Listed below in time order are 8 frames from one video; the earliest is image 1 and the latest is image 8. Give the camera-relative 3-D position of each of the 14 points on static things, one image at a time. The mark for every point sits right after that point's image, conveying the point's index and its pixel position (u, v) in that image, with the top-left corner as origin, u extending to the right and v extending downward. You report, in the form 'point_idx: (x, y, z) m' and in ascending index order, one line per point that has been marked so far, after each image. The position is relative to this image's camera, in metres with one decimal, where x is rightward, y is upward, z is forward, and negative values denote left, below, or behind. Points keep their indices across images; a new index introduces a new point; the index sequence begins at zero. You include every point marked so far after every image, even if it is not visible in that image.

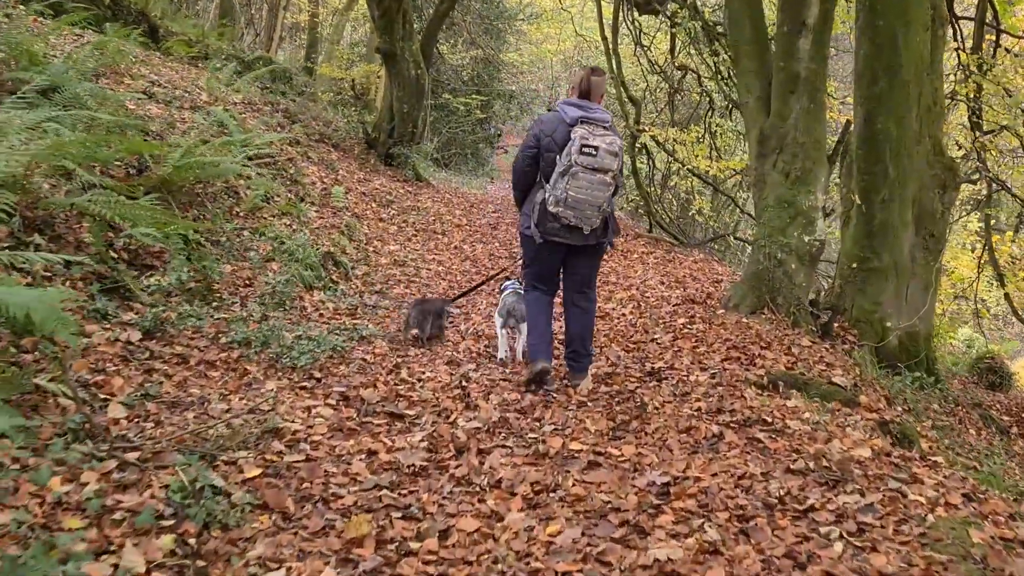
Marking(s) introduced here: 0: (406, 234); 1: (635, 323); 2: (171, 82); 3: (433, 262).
0: (-1.5, +0.7, +13.6) m
1: (+1.0, -0.3, +7.6) m
2: (-4.5, +2.8, +13.1) m
3: (-1.0, +0.3, +12.1) m
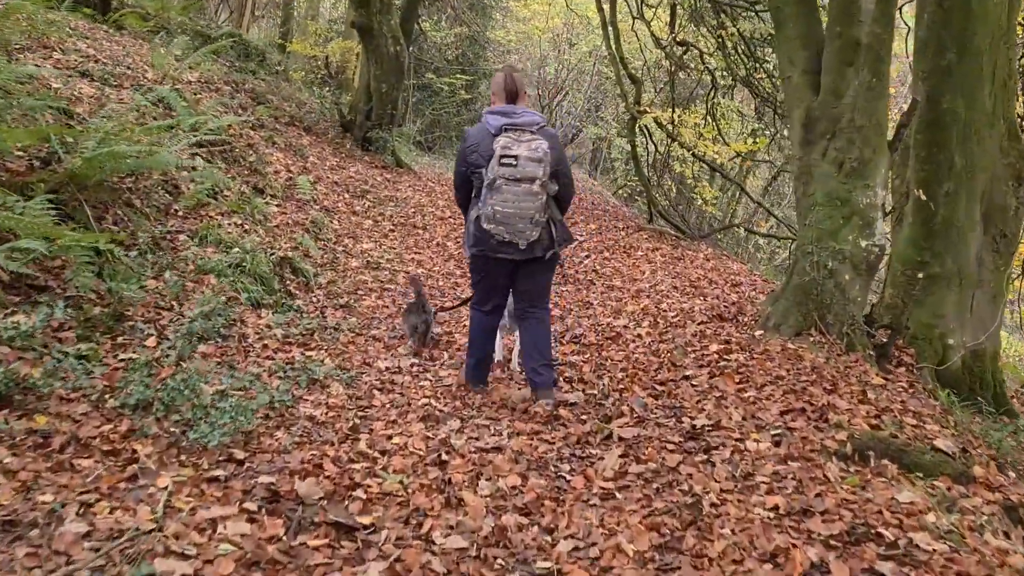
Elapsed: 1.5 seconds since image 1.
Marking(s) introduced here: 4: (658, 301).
0: (-1.6, +0.7, +12.1) m
1: (+0.9, -0.4, +6.2) m
2: (-4.7, +2.7, +11.5) m
3: (-1.1, +0.2, +10.6) m
4: (+1.3, -0.1, +8.4) m
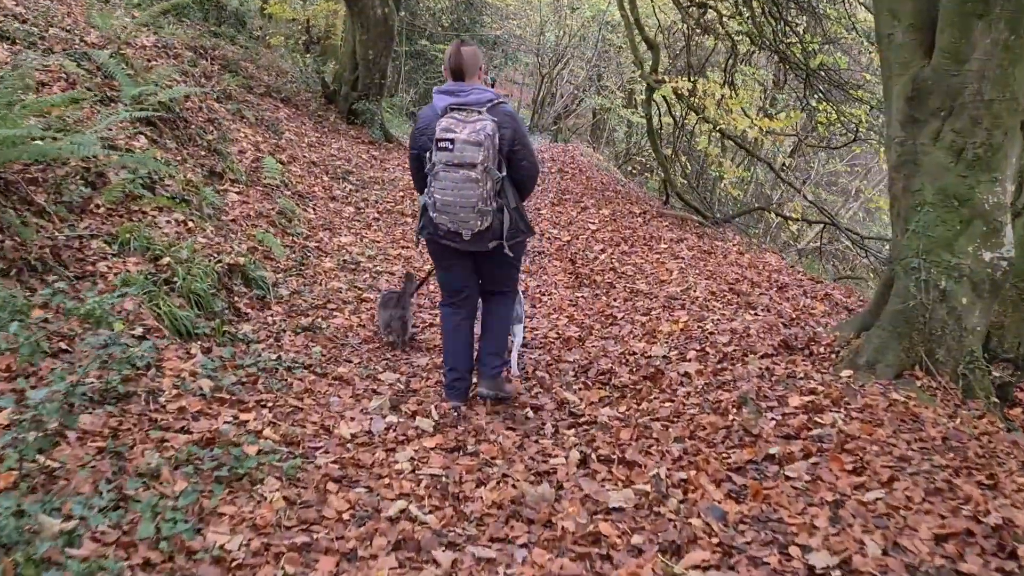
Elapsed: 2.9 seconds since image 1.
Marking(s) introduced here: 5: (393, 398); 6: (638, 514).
0: (-1.6, +0.7, +10.5) m
1: (+1.0, -0.5, +4.6) m
2: (-4.6, +2.7, +9.8) m
3: (-1.1, +0.2, +9.0) m
4: (+1.3, -0.2, +6.8) m
5: (-0.6, -0.6, +4.9) m
6: (+0.4, -0.8, +3.4) m
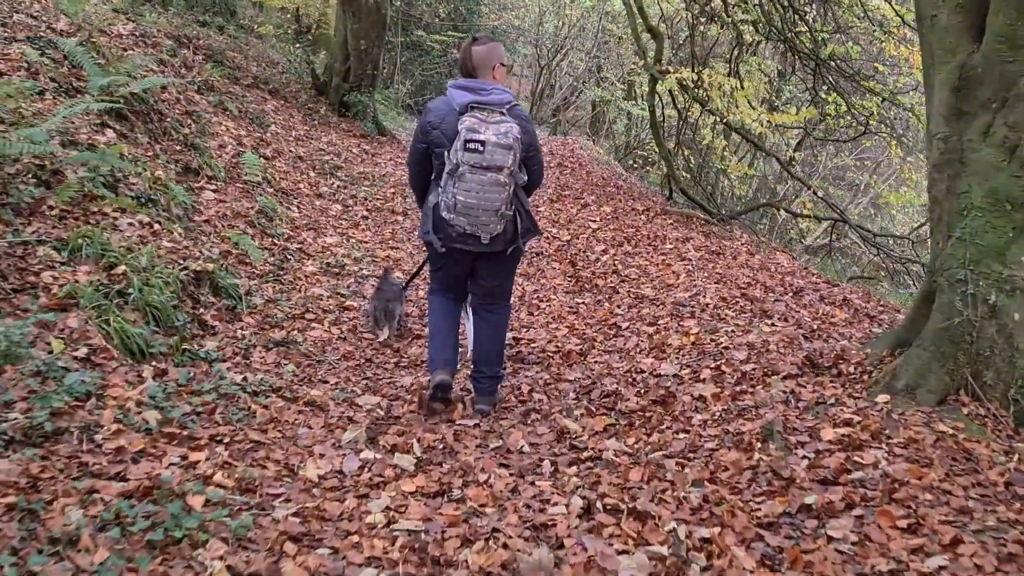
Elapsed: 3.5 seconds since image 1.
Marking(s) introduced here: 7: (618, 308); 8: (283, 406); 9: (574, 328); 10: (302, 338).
0: (-1.6, +0.7, +9.9) m
1: (+0.9, -0.6, +4.1) m
2: (-4.7, +2.7, +9.2) m
3: (-1.1, +0.2, +8.5) m
4: (+1.3, -0.2, +6.2) m
5: (-0.6, -0.6, +4.3) m
6: (+0.4, -0.9, +2.8) m
7: (+0.8, -0.2, +7.4) m
8: (-1.0, -0.5, +4.5) m
9: (+0.4, -0.3, +6.7) m
10: (-1.2, -0.3, +5.8) m
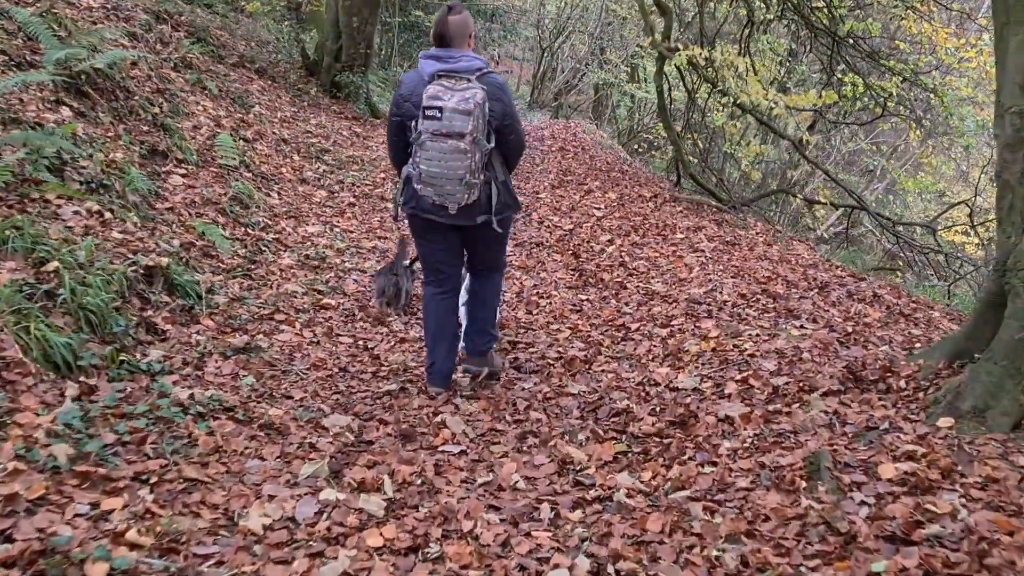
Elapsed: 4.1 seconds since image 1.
0: (-1.6, +0.8, +9.2) m
1: (+0.9, -0.6, +3.4) m
2: (-4.7, +2.7, +8.5) m
3: (-1.1, +0.2, +7.8) m
4: (+1.2, -0.2, +5.5) m
5: (-0.7, -0.6, +3.6) m
6: (+0.4, -0.9, +2.1) m
7: (+0.8, -0.1, +6.6) m
8: (-1.1, -0.5, +3.8) m
9: (+0.4, -0.3, +6.0) m
10: (-1.3, -0.3, +5.0) m
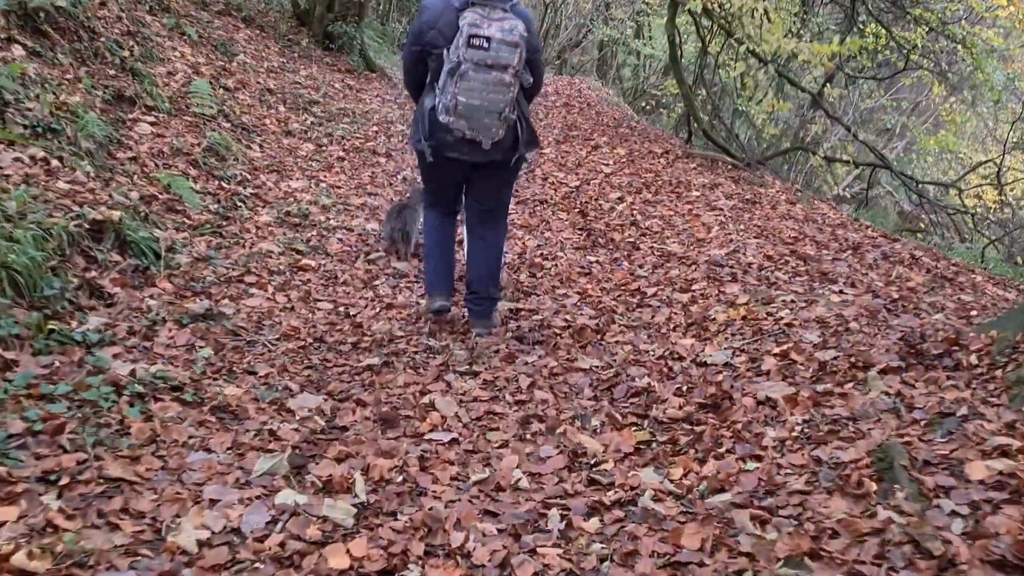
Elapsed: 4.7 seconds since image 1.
0: (-1.6, +1.1, +8.5) m
1: (+0.9, -0.5, +2.7) m
2: (-4.7, +3.1, +7.7) m
3: (-1.1, +0.5, +7.1) m
4: (+1.2, 0.0, +4.9) m
5: (-0.7, -0.5, +3.0) m
6: (+0.4, -0.8, +1.5) m
7: (+0.8, +0.1, +6.0) m
8: (-1.1, -0.4, +3.1) m
9: (+0.4, 0.0, +5.3) m
10: (-1.3, -0.1, +4.4) m
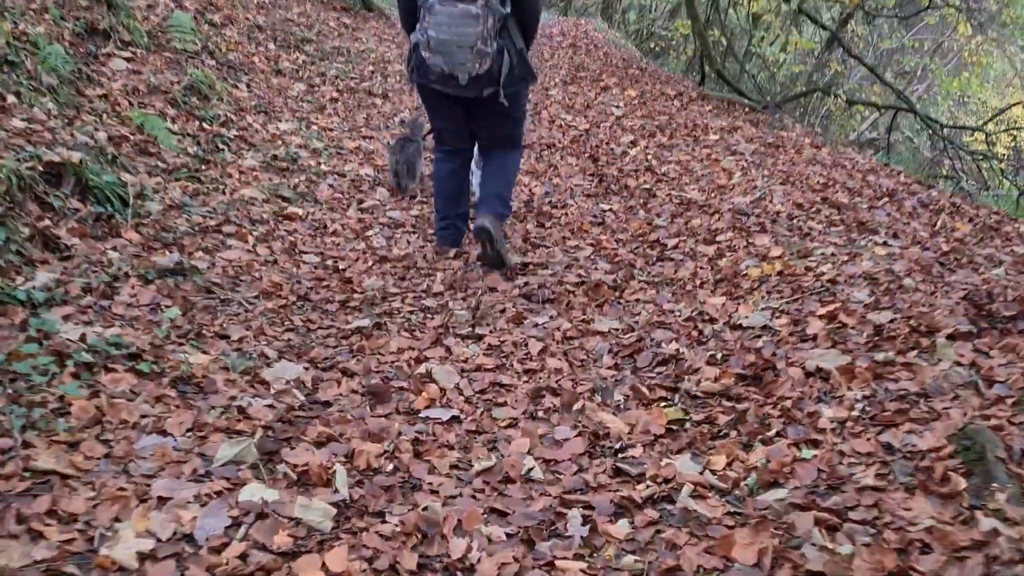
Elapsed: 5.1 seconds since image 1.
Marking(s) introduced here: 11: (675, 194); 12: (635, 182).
0: (-1.6, +1.5, +8.0) m
1: (+0.9, -0.4, +2.3) m
2: (-4.6, +3.4, +7.1) m
3: (-1.1, +0.9, +6.6) m
4: (+1.3, +0.2, +4.4) m
5: (-0.6, -0.4, +2.6) m
6: (+0.4, -0.8, +1.1) m
7: (+0.8, +0.4, +5.5) m
8: (-1.0, -0.3, +2.7) m
9: (+0.4, +0.2, +4.8) m
10: (-1.2, +0.1, +3.9) m
11: (+1.0, +0.6, +6.0) m
12: (+0.8, +0.7, +6.4) m
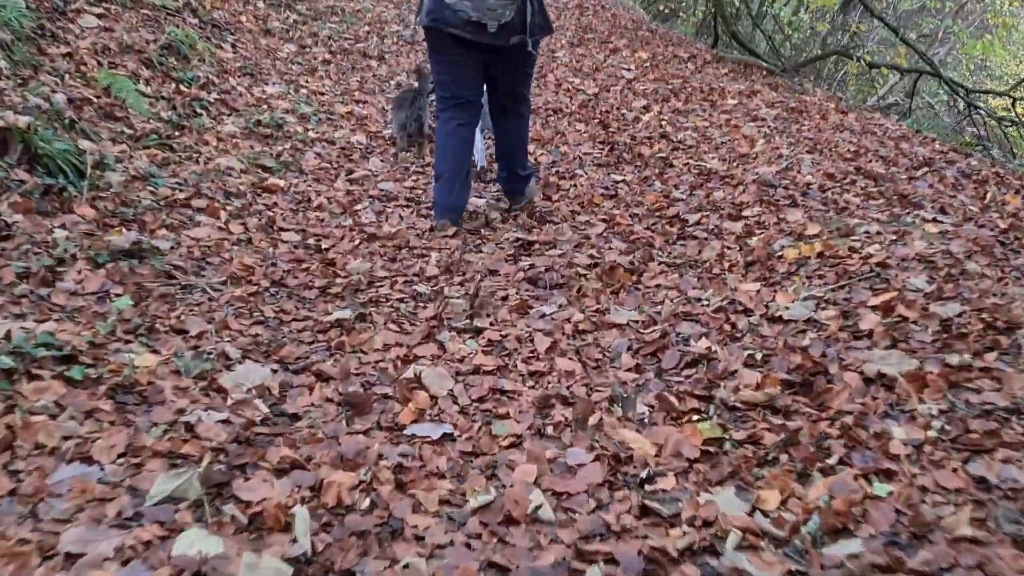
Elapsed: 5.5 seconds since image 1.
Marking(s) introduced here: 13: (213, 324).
0: (-1.6, +1.7, +7.4) m
1: (+0.9, -0.4, +1.8) m
2: (-4.6, +3.6, +6.5) m
3: (-1.0, +1.0, +6.1) m
4: (+1.3, +0.3, +3.9) m
5: (-0.6, -0.4, +2.1) m
6: (+0.4, -0.8, +0.6) m
7: (+0.8, +0.5, +5.0) m
8: (-1.0, -0.3, +2.2) m
9: (+0.5, +0.3, +4.4) m
10: (-1.2, +0.2, +3.5) m
11: (+1.0, +0.7, +5.6) m
12: (+0.8, +0.8, +5.9) m
13: (-0.9, -0.1, +2.9) m
